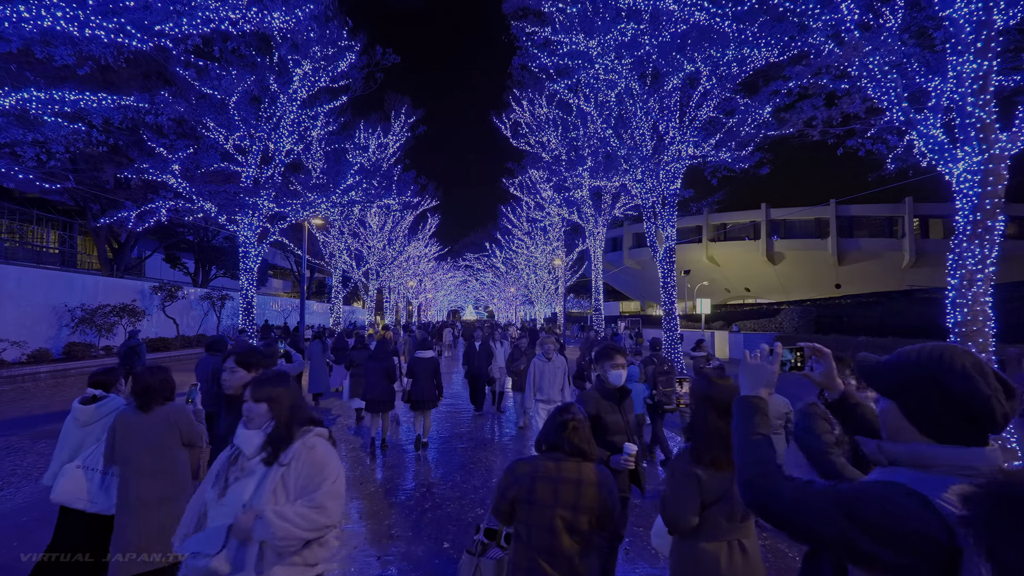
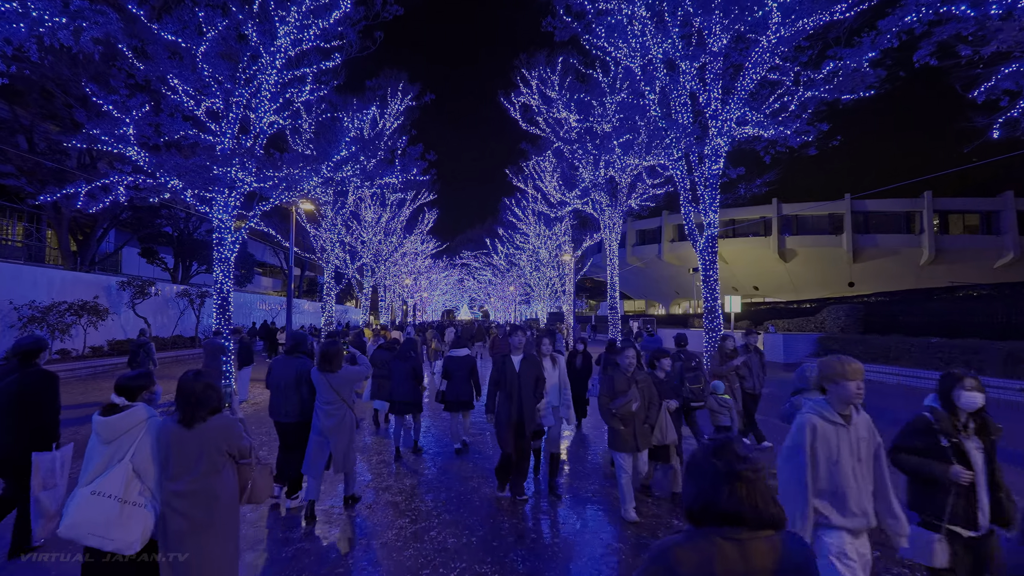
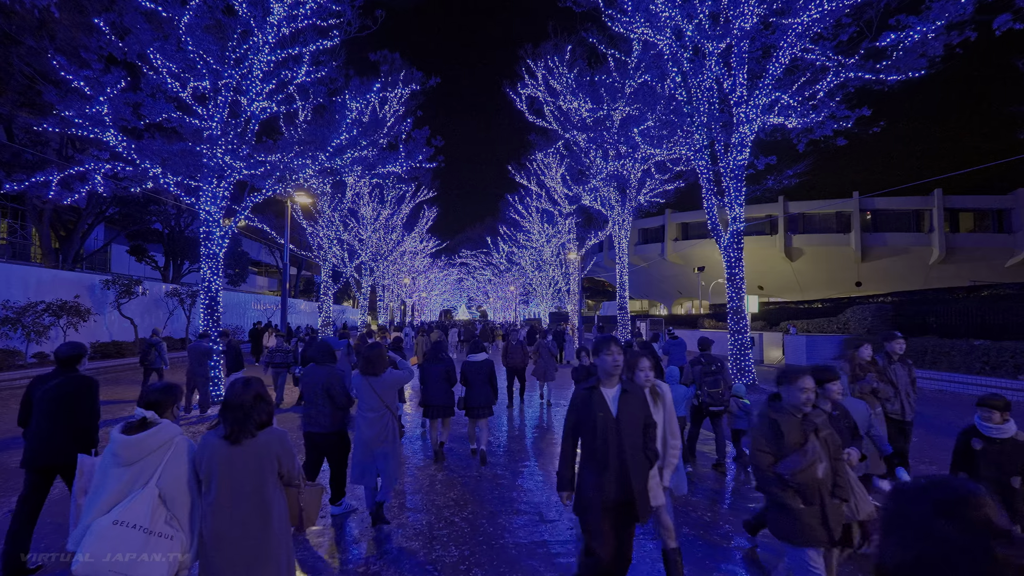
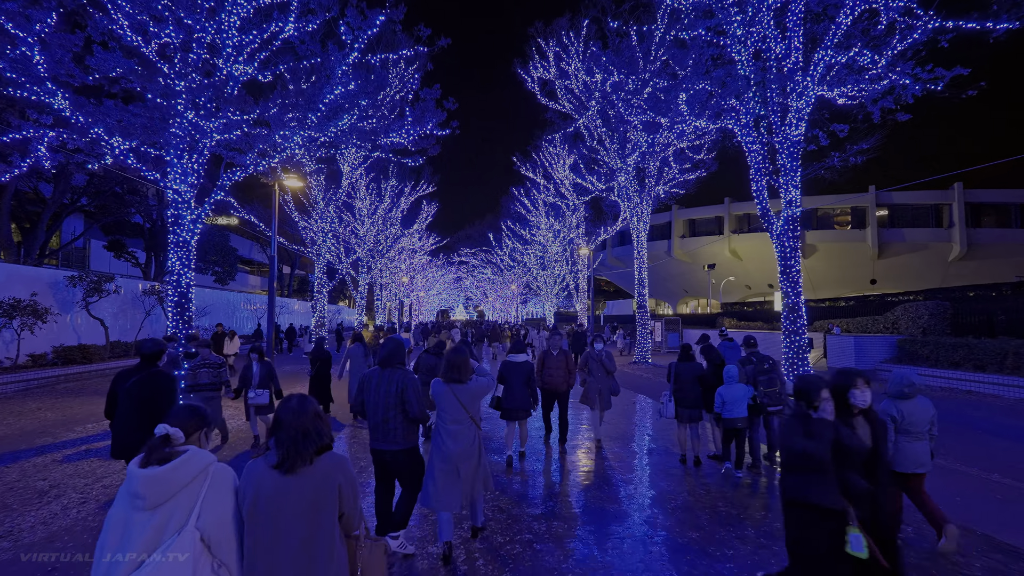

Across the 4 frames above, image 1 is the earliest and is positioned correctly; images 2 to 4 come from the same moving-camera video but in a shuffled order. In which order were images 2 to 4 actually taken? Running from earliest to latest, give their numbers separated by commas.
2, 3, 4
